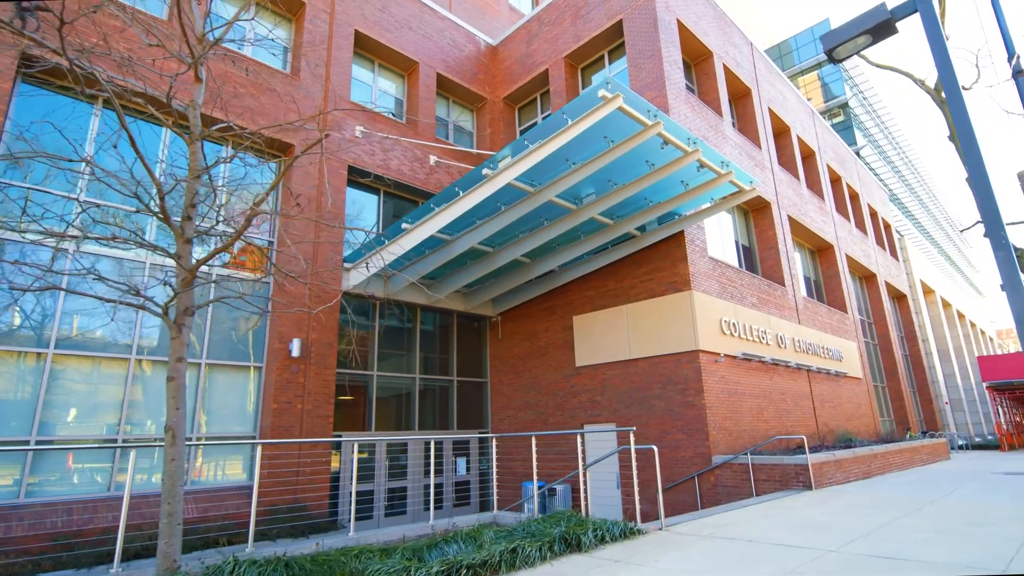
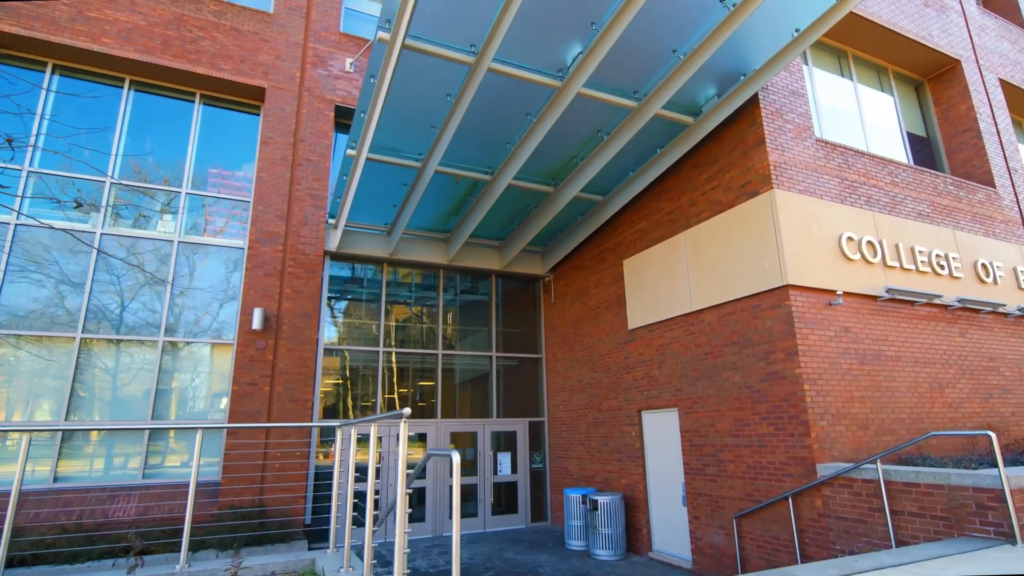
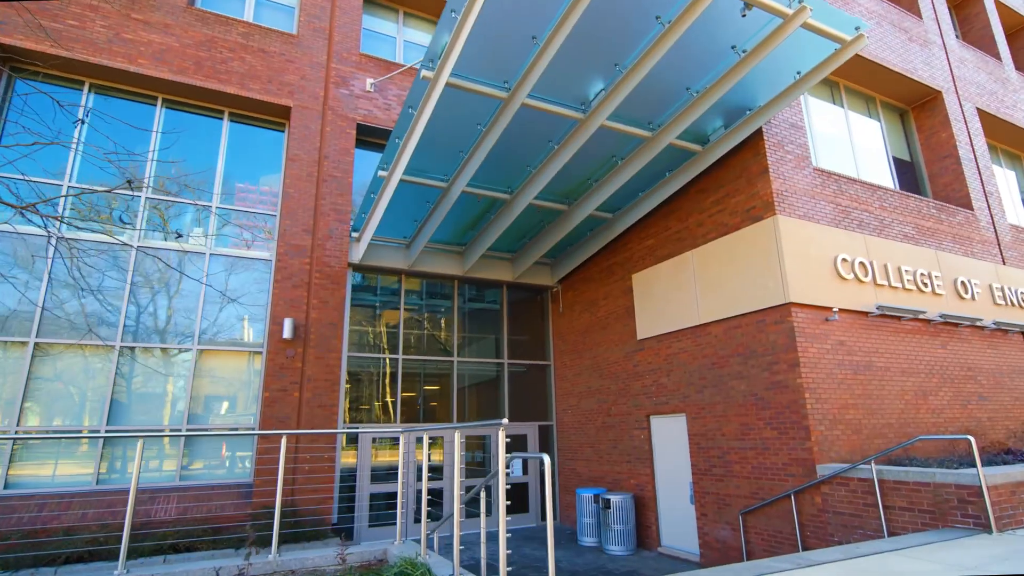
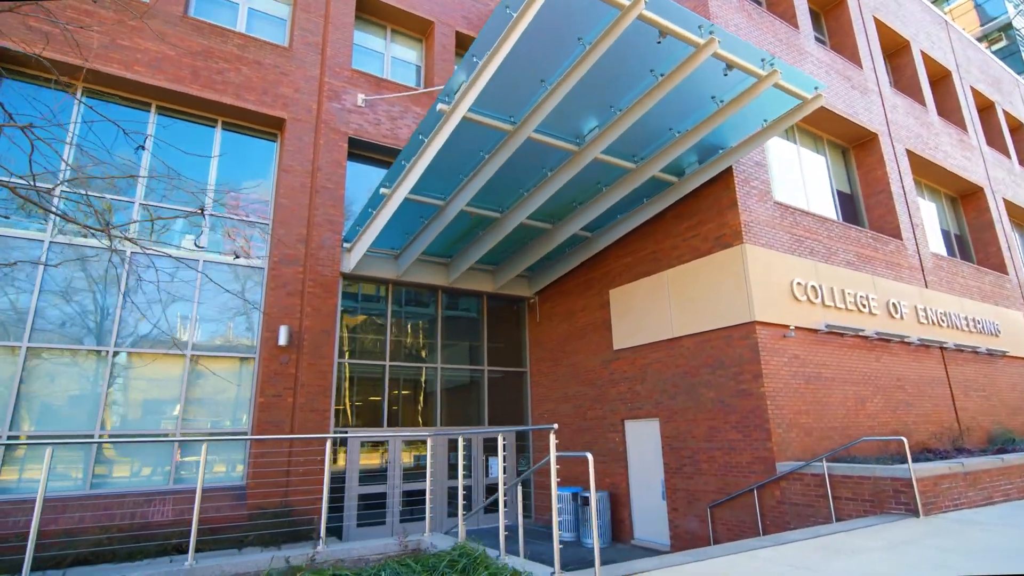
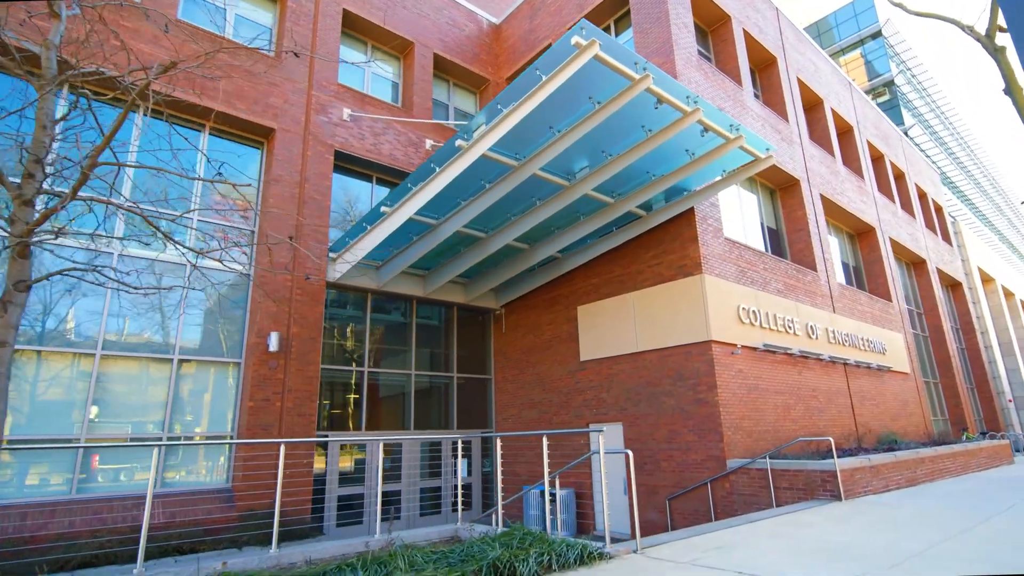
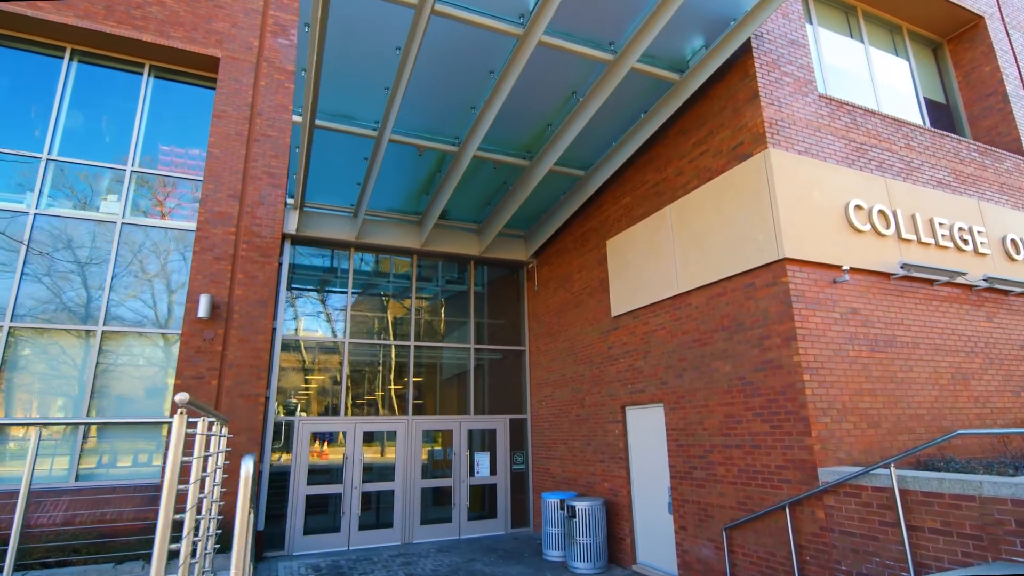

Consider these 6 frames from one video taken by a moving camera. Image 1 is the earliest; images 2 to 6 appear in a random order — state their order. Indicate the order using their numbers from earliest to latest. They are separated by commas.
5, 4, 3, 2, 6
